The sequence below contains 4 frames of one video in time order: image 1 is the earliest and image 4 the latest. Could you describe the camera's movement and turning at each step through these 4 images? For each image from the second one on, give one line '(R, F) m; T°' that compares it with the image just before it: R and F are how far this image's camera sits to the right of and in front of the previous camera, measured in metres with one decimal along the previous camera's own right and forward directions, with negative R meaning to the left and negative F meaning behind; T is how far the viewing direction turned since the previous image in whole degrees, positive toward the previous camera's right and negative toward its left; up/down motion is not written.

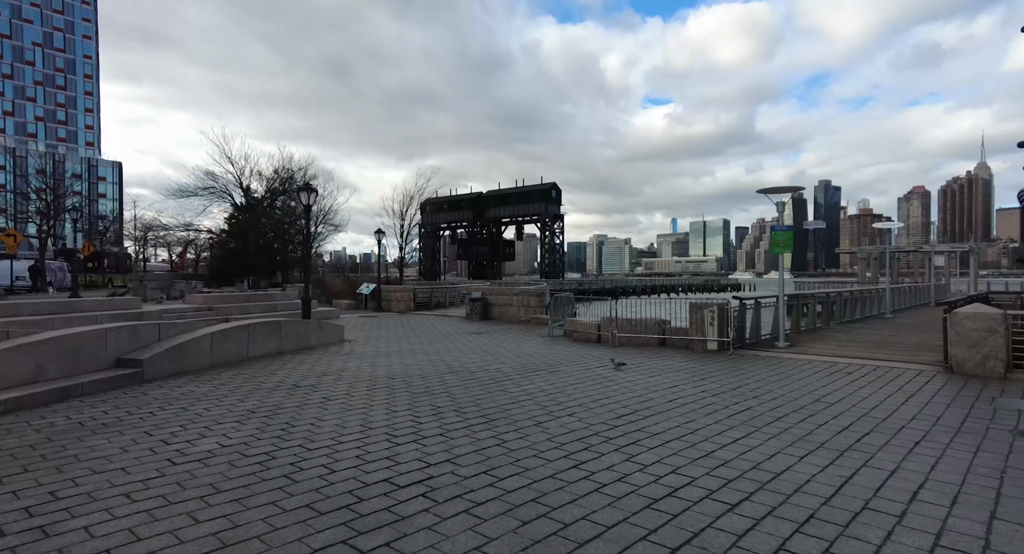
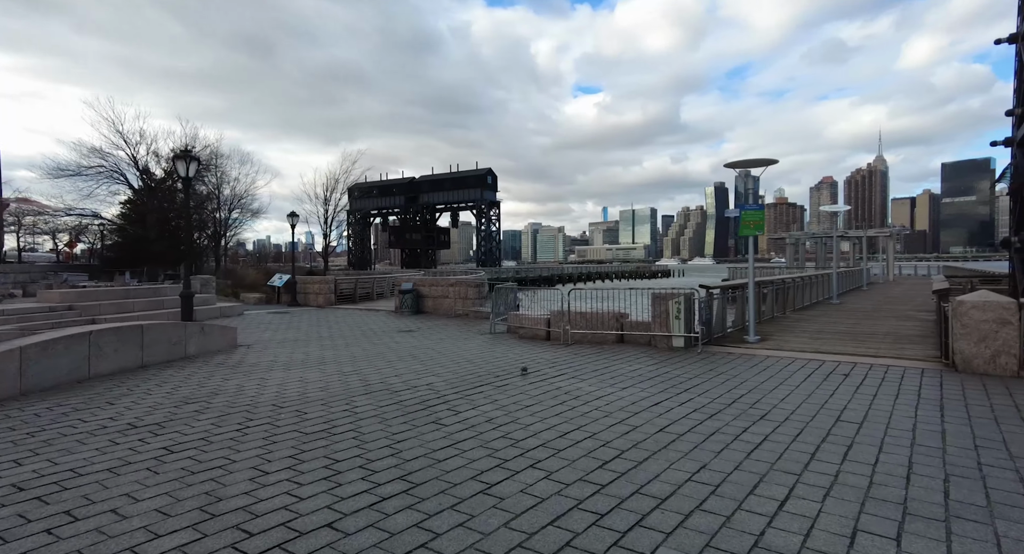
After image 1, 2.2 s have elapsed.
(0.0, +2.1) m; +7°
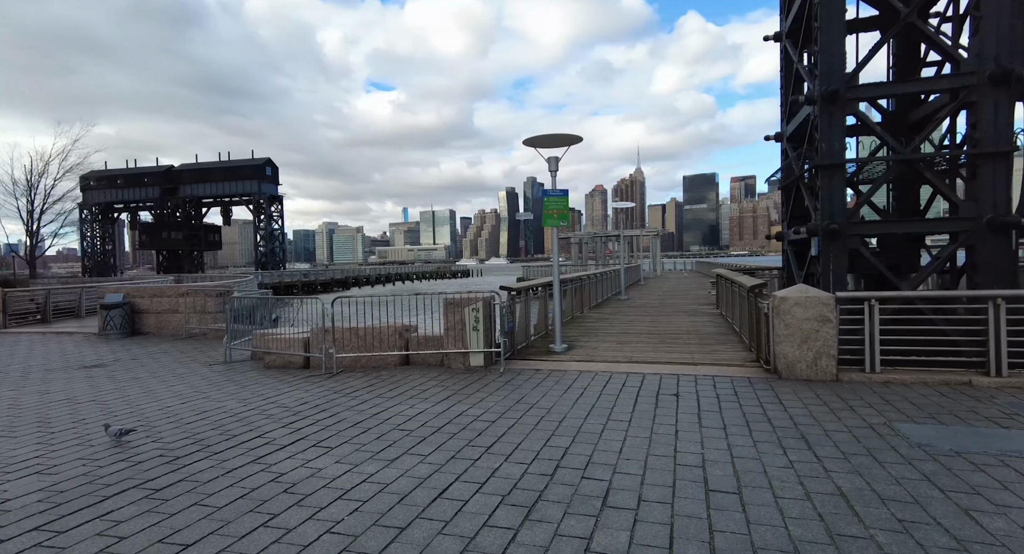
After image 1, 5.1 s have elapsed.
(+0.9, +2.7) m; +20°
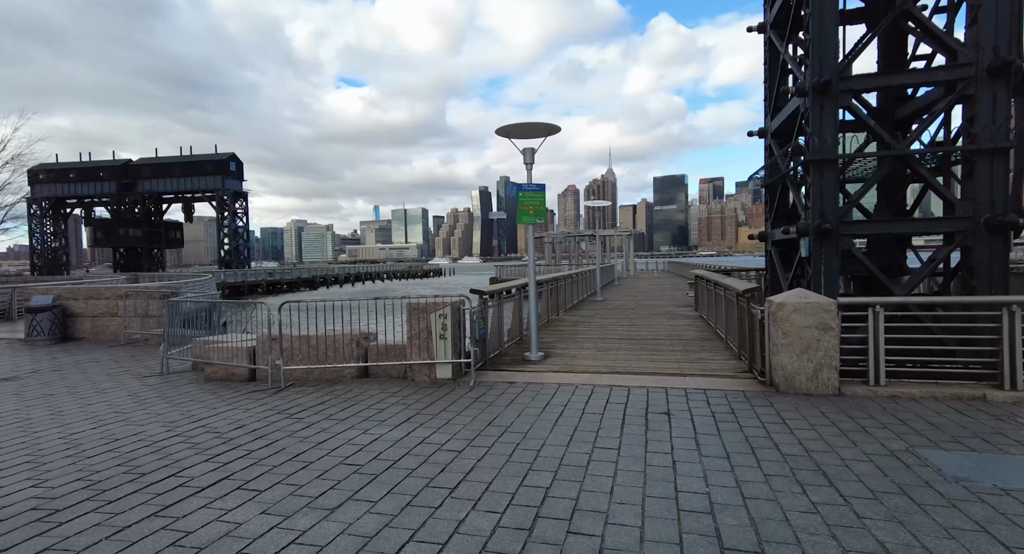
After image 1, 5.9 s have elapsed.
(0.0, +0.8) m; +3°
